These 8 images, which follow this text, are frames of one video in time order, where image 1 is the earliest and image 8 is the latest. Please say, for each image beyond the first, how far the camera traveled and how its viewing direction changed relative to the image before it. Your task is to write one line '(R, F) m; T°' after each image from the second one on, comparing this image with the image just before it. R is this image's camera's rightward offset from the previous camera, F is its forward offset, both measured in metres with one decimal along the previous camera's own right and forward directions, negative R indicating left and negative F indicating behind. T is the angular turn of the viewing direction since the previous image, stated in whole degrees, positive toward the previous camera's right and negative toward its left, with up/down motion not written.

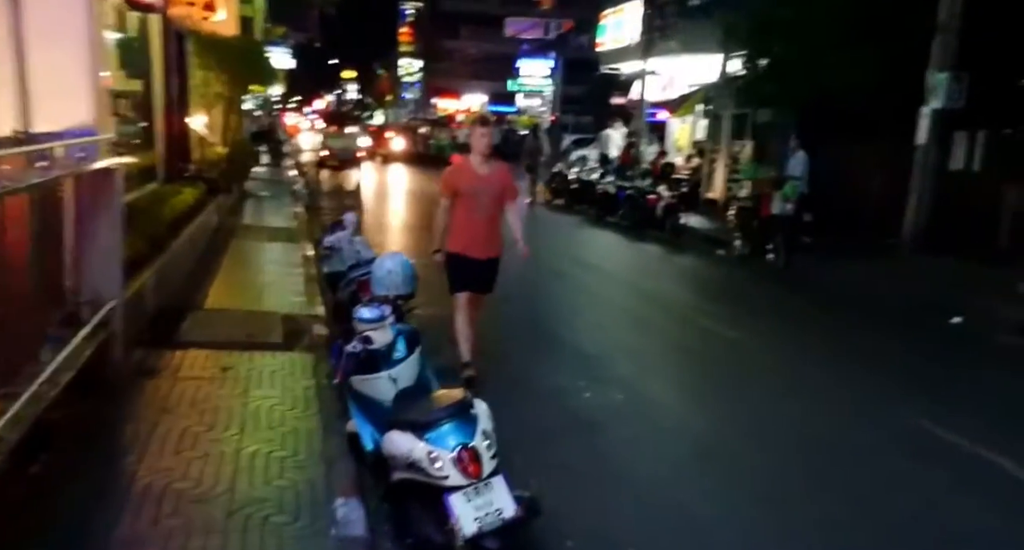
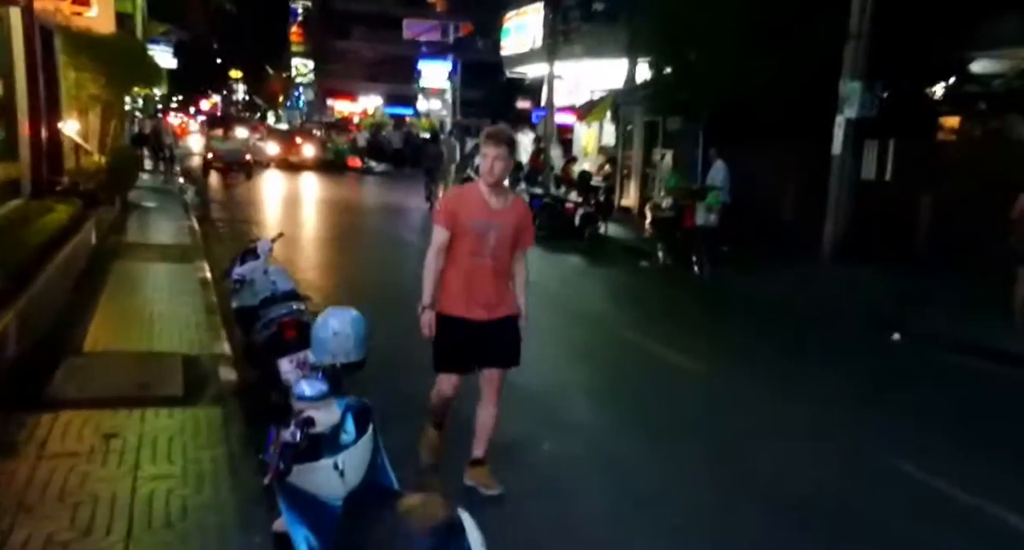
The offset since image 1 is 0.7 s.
(-0.3, +1.1) m; +6°
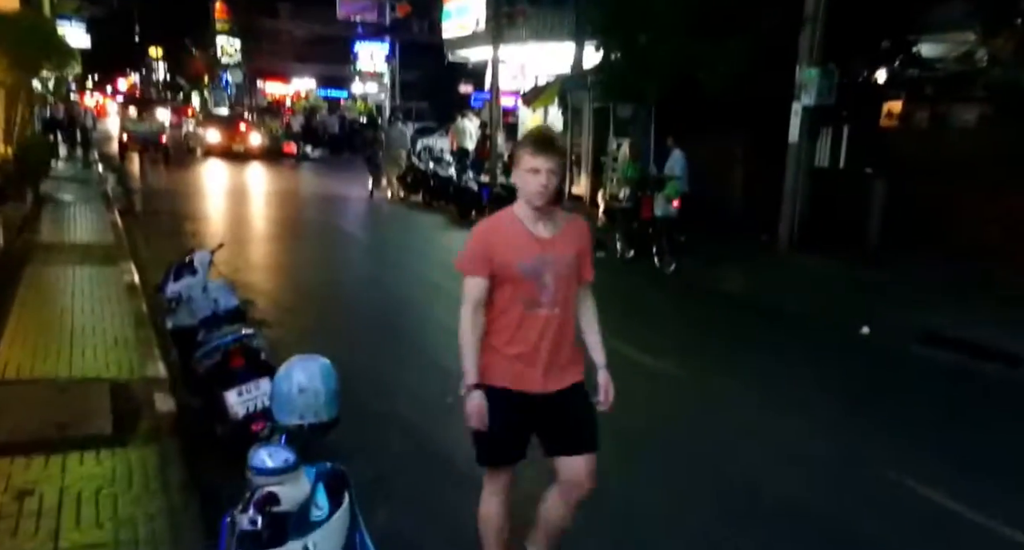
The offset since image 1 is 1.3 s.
(-0.2, +0.8) m; +4°
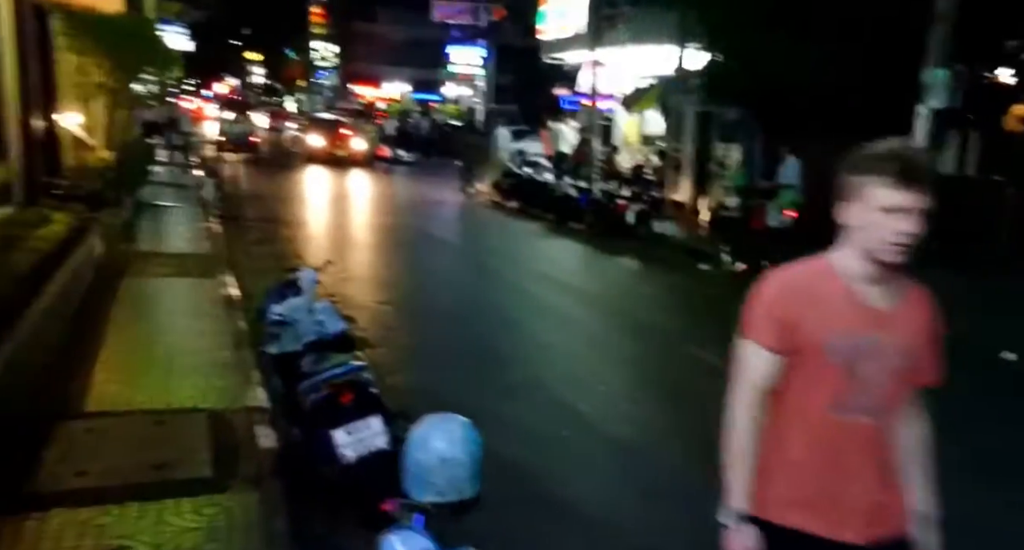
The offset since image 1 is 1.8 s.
(-0.2, +0.6) m; -4°
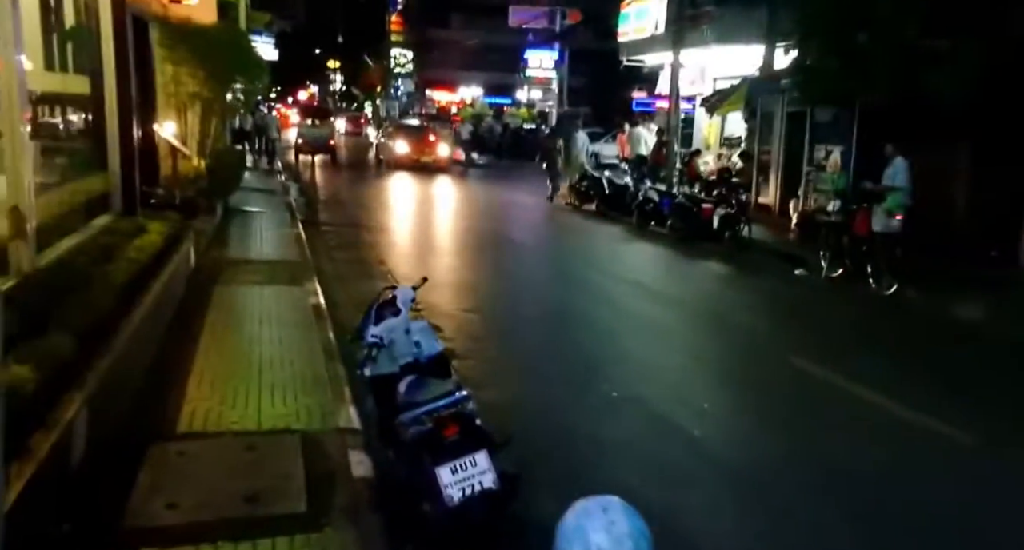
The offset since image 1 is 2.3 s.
(-0.2, +0.4) m; -4°
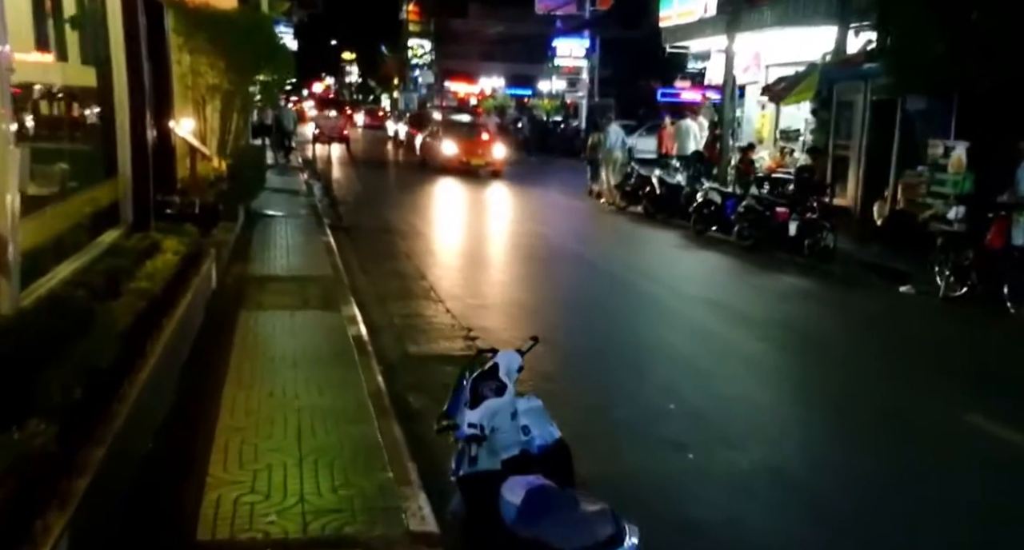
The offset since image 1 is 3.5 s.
(-0.5, +1.6) m; -1°
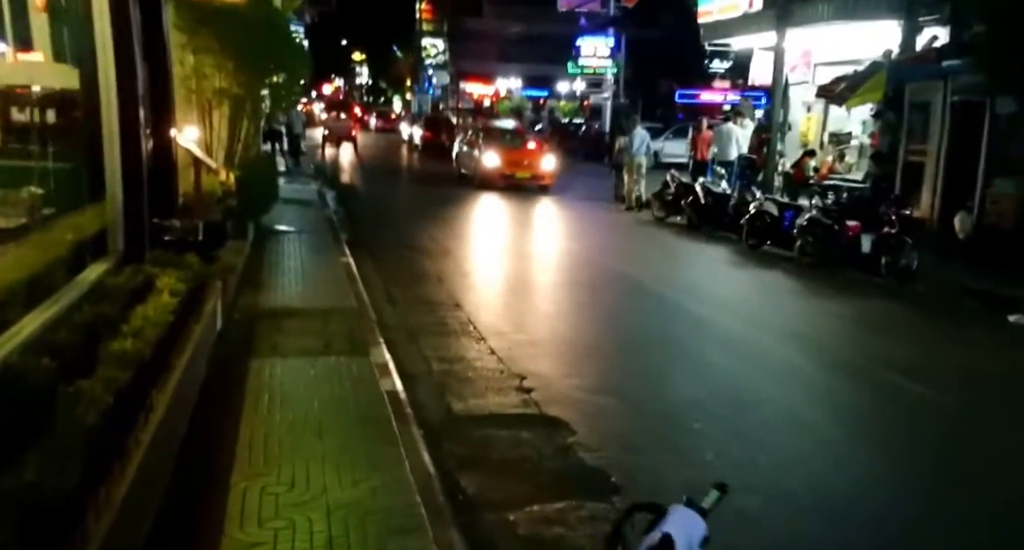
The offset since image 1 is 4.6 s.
(-0.4, +1.6) m; 0°
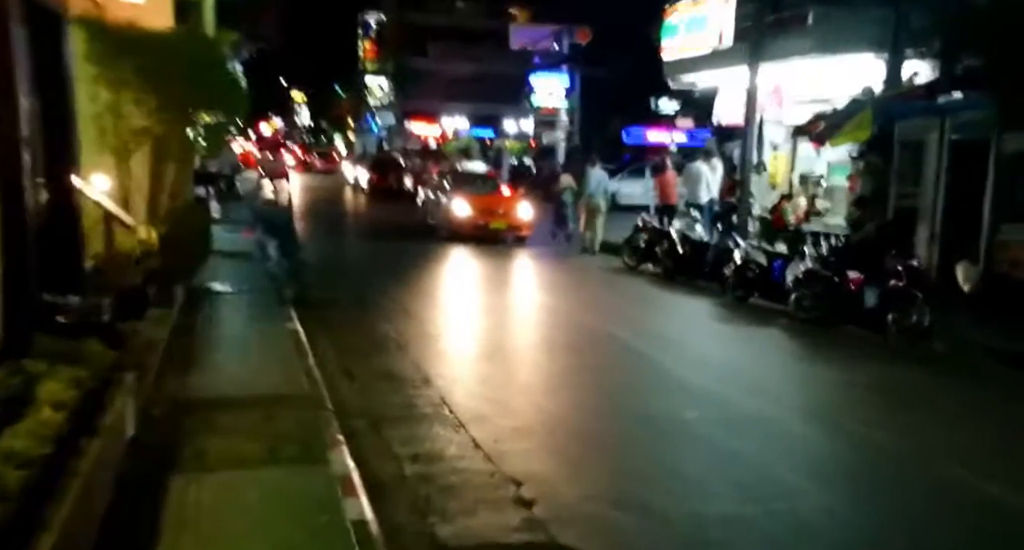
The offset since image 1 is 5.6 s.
(-0.3, +1.7) m; +3°
